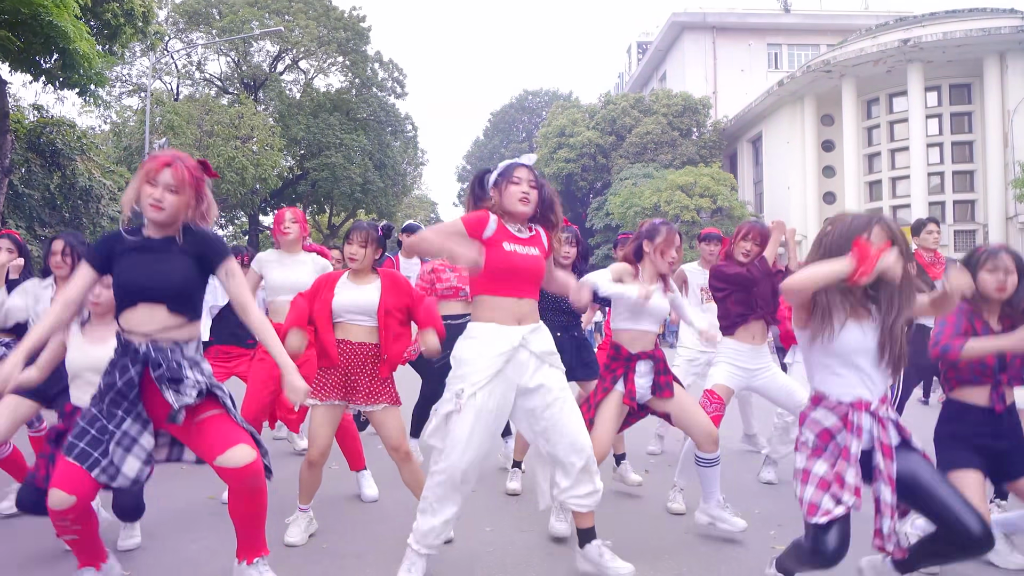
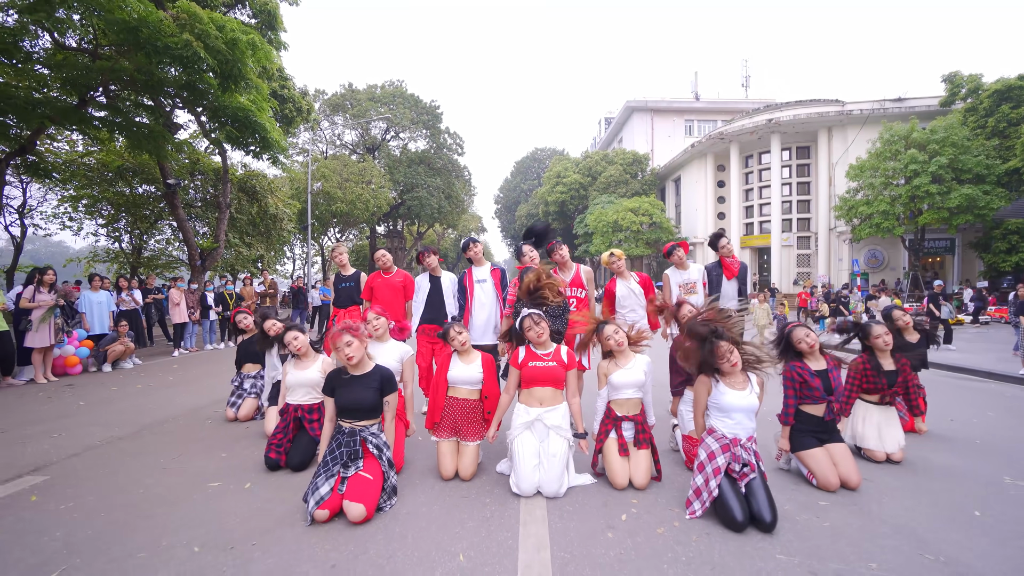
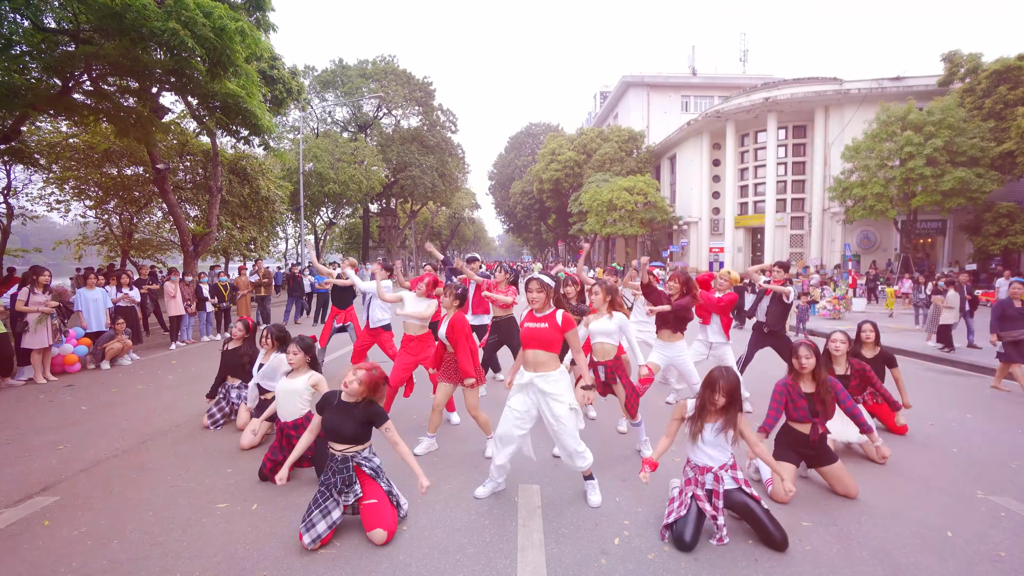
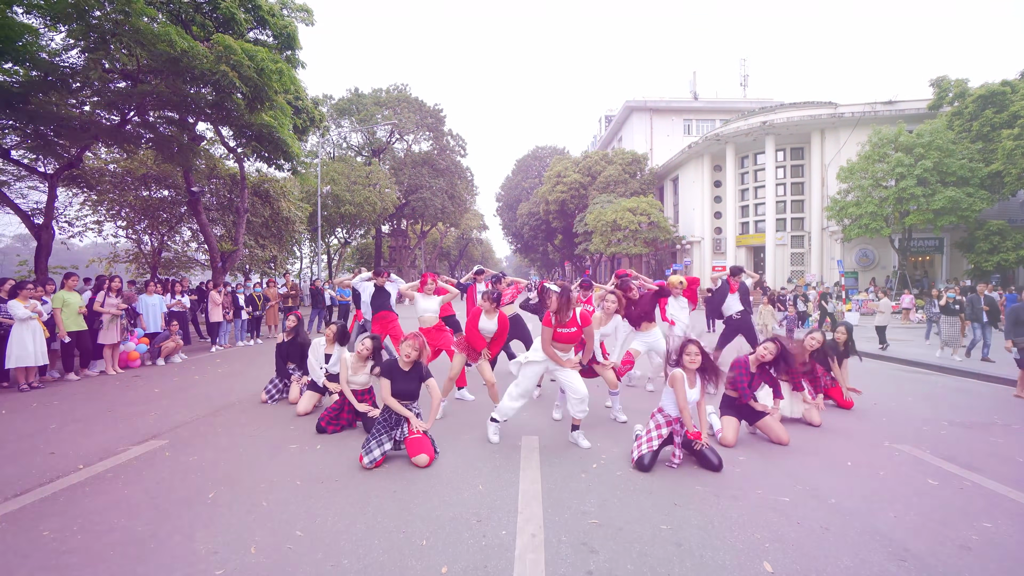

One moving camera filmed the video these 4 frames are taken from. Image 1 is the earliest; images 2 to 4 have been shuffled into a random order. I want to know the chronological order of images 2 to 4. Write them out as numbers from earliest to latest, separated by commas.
3, 4, 2
